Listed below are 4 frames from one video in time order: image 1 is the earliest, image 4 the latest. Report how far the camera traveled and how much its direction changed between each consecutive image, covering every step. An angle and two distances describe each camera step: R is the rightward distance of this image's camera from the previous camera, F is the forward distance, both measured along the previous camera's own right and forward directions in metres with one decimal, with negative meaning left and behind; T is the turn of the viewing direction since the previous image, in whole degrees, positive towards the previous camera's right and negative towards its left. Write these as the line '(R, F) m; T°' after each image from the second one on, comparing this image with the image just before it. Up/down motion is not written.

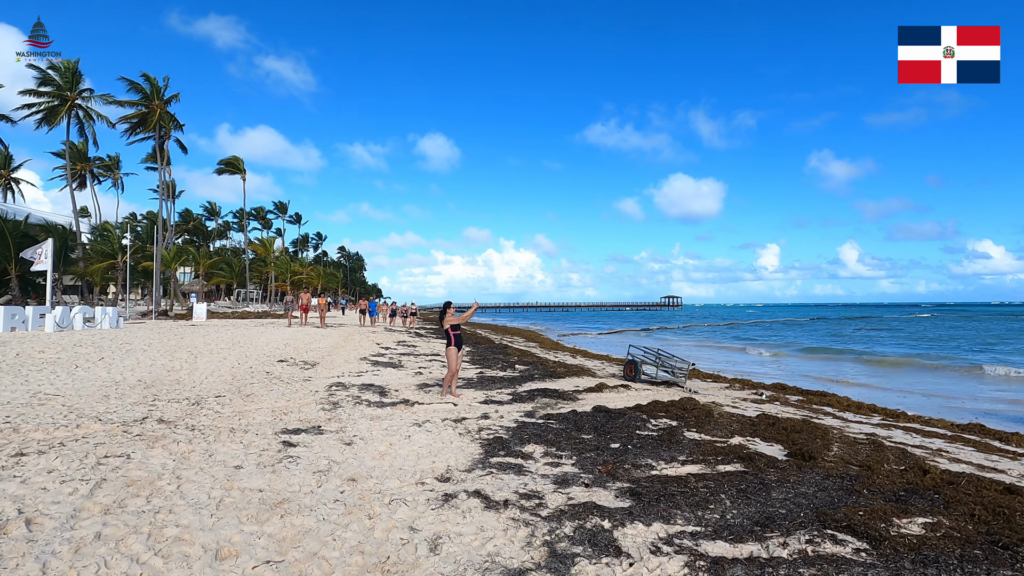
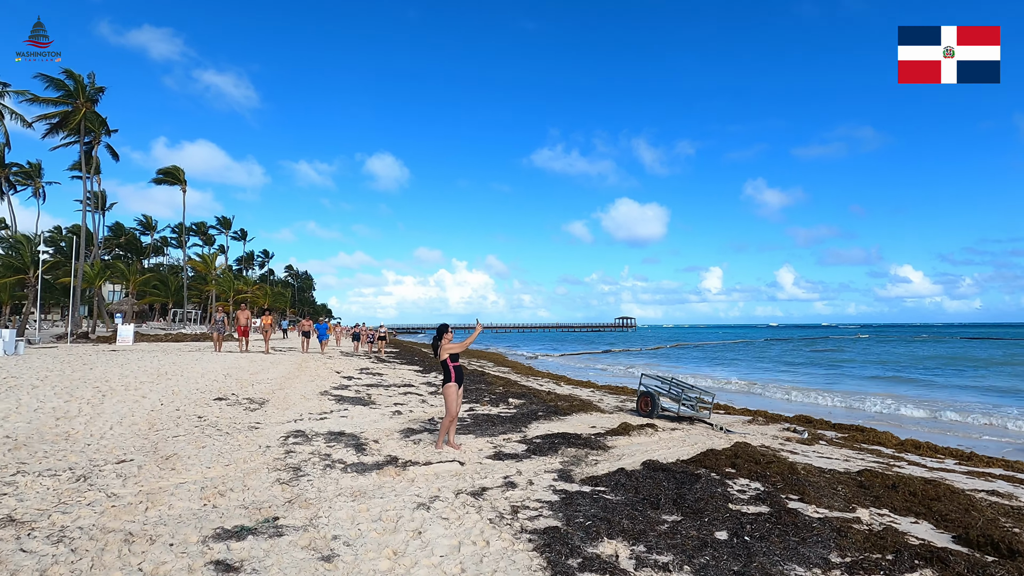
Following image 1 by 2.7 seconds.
(-1.0, +2.3) m; +5°
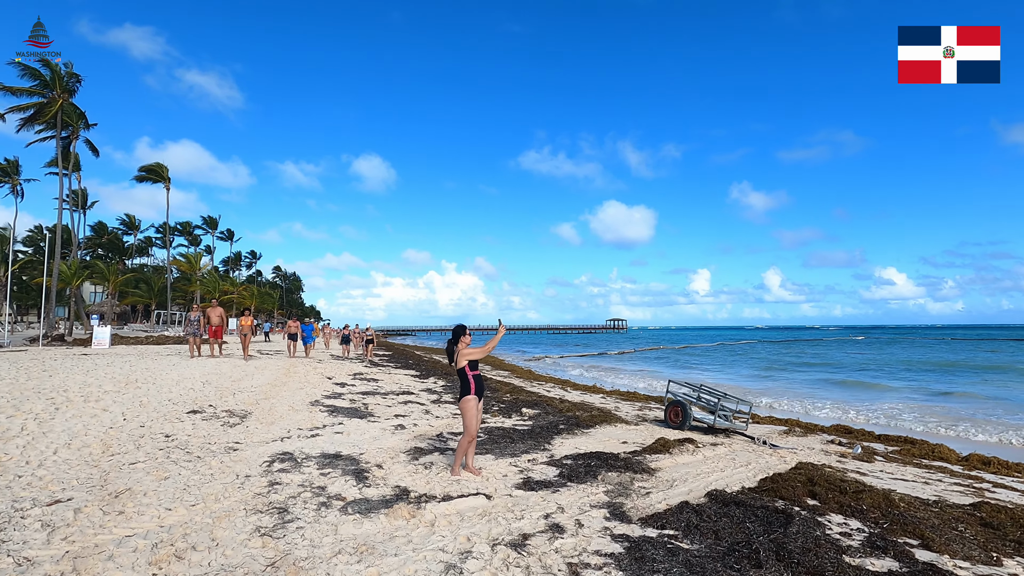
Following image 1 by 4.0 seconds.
(-0.5, +1.3) m; +1°
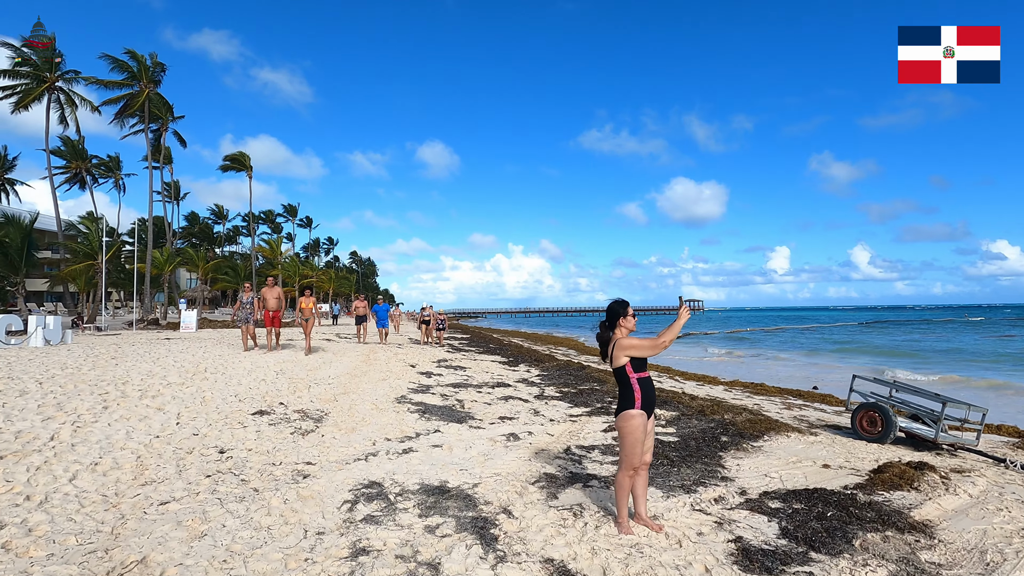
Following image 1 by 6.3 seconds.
(-1.0, +2.3) m; -7°
